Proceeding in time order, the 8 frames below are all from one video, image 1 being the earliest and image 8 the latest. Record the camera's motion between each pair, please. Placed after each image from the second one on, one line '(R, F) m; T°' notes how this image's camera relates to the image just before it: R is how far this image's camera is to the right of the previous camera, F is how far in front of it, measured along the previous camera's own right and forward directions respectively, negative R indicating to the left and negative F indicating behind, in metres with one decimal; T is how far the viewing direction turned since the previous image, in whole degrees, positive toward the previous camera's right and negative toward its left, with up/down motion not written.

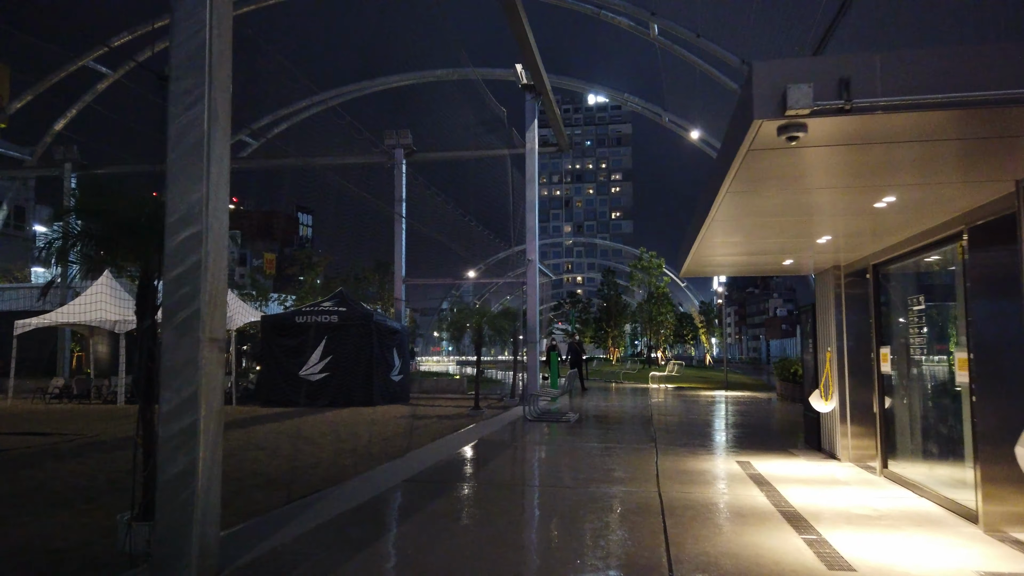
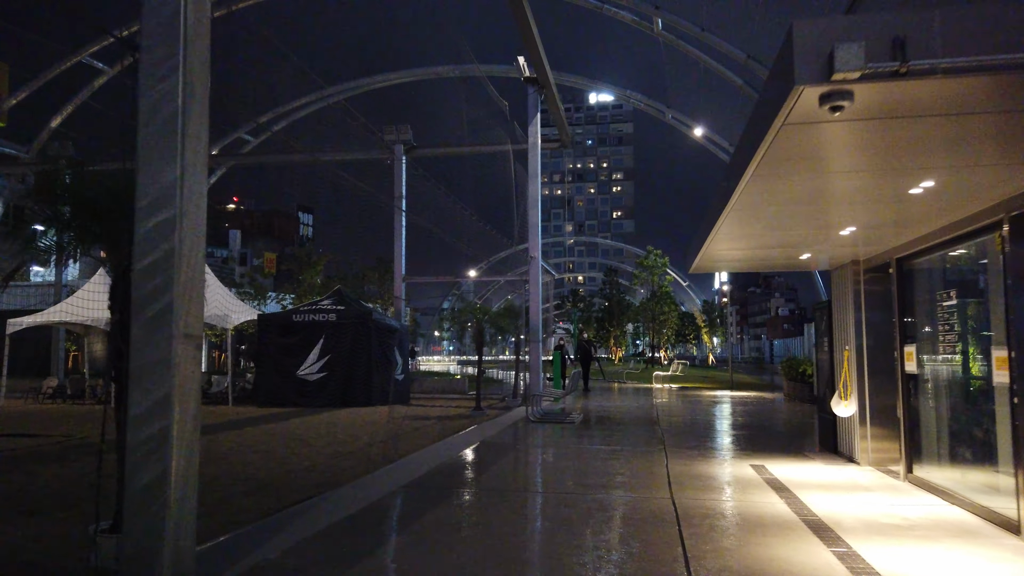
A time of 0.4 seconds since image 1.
(0.0, +0.4) m; 0°
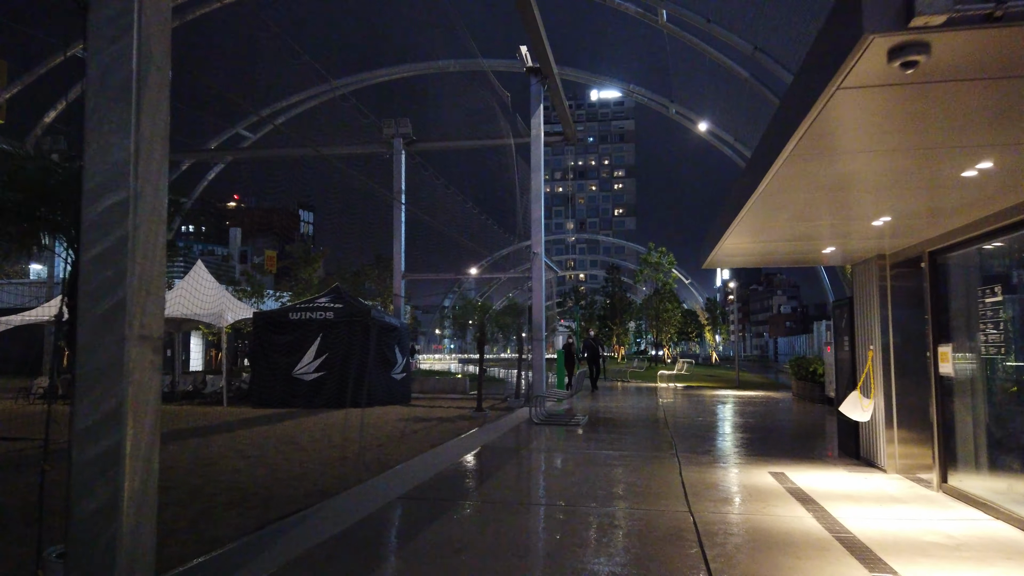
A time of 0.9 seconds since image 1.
(0.0, +0.5) m; 0°
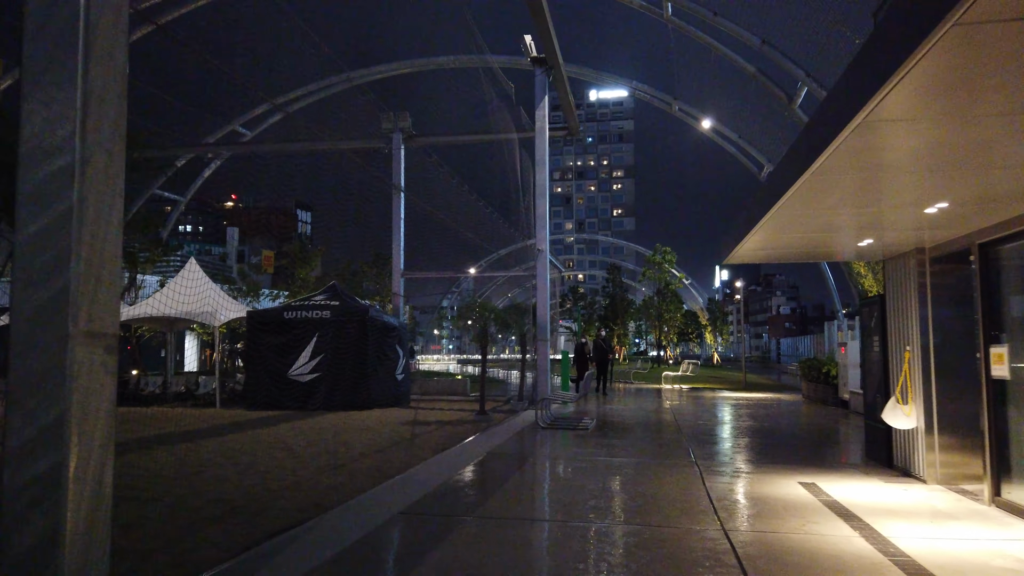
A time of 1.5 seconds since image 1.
(-0.1, +0.6) m; 0°
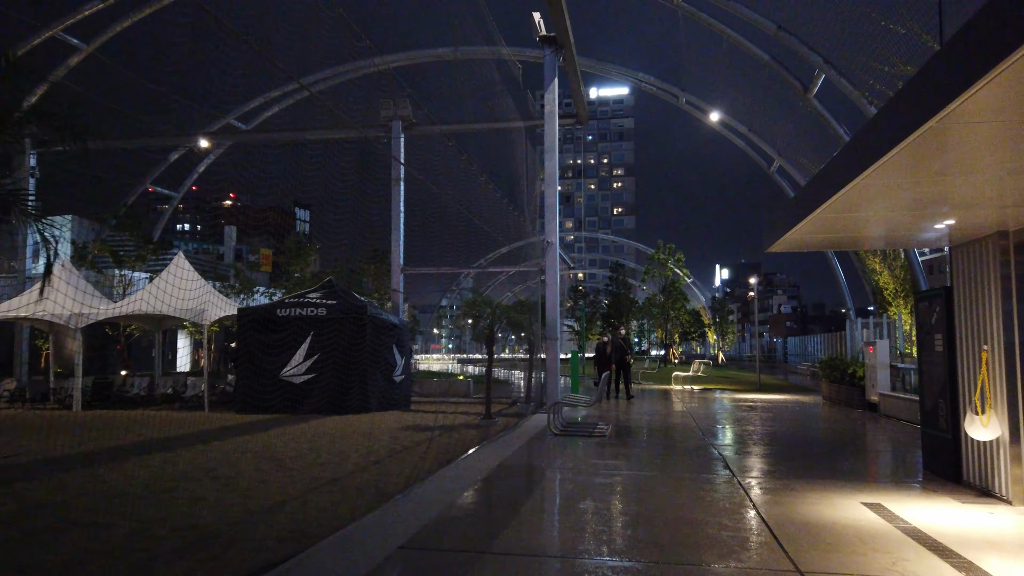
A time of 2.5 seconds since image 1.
(-0.2, +0.9) m; 0°
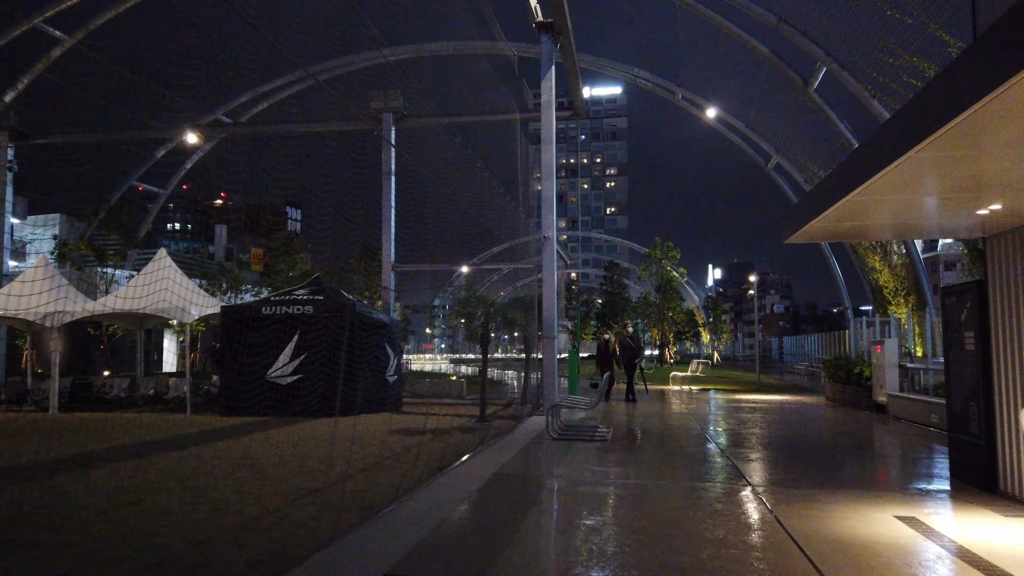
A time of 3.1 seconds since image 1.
(-0.1, +0.6) m; +1°
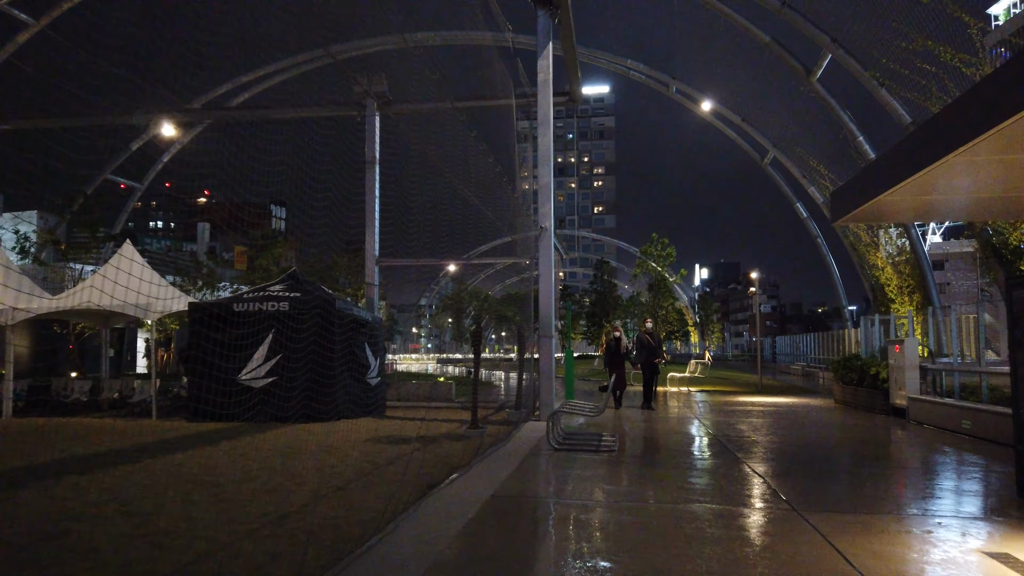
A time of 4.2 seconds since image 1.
(-0.1, +1.0) m; +1°
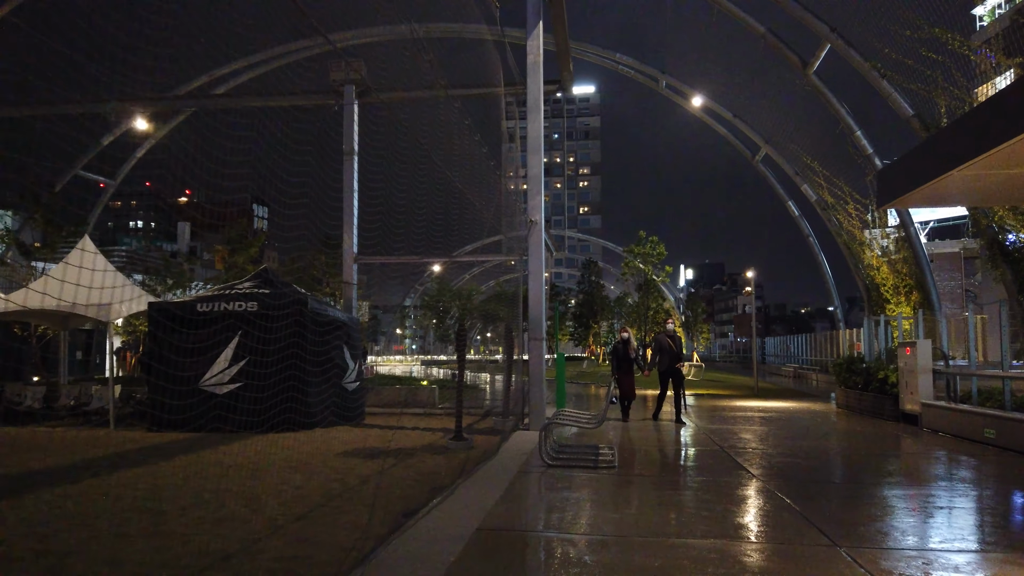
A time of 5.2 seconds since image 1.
(0.0, +0.9) m; +1°
